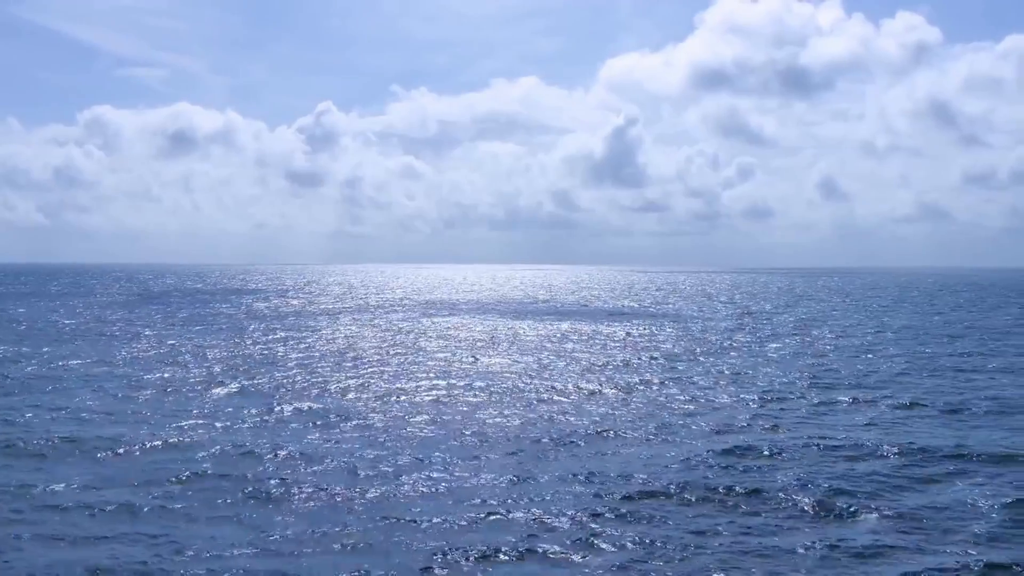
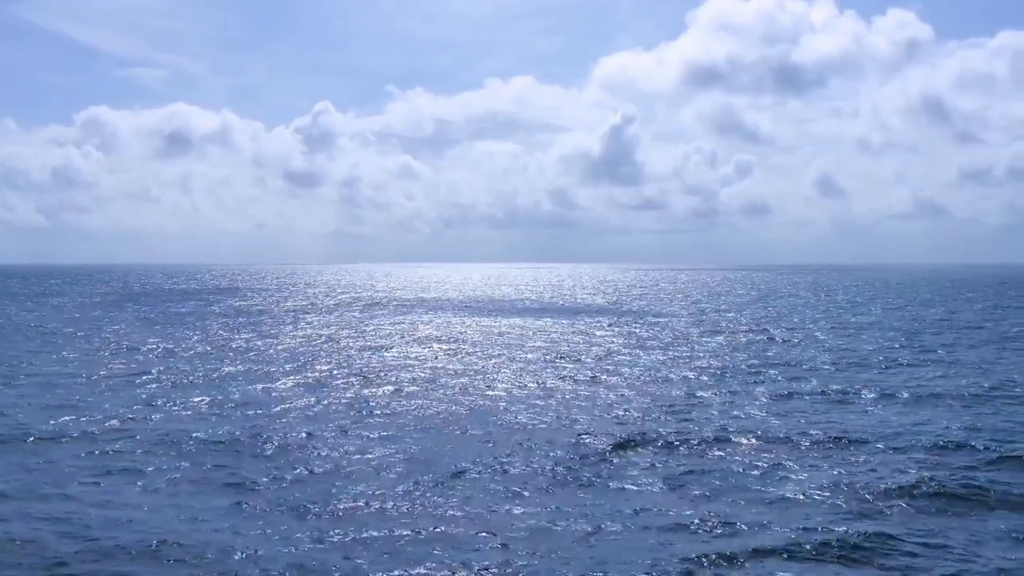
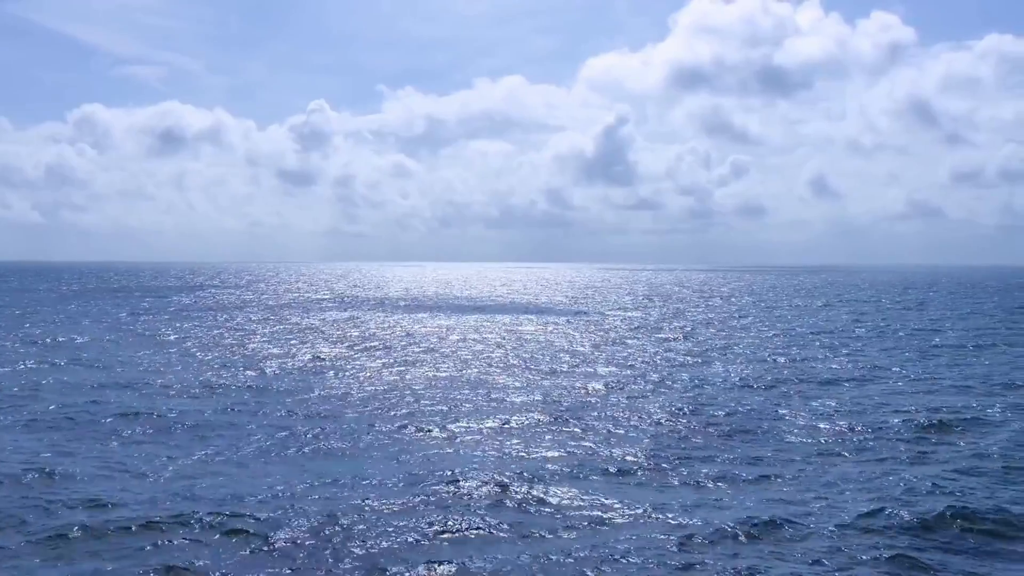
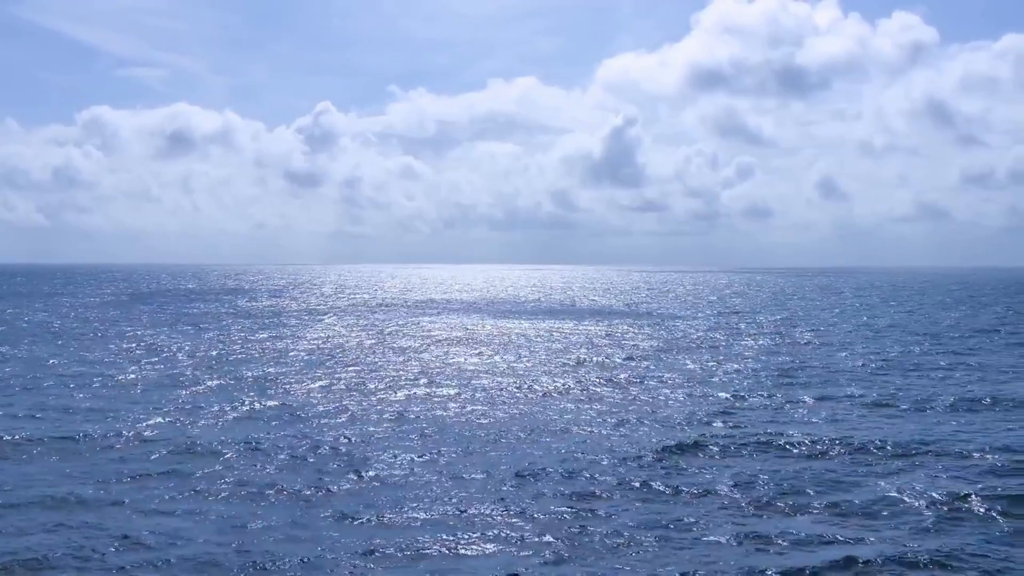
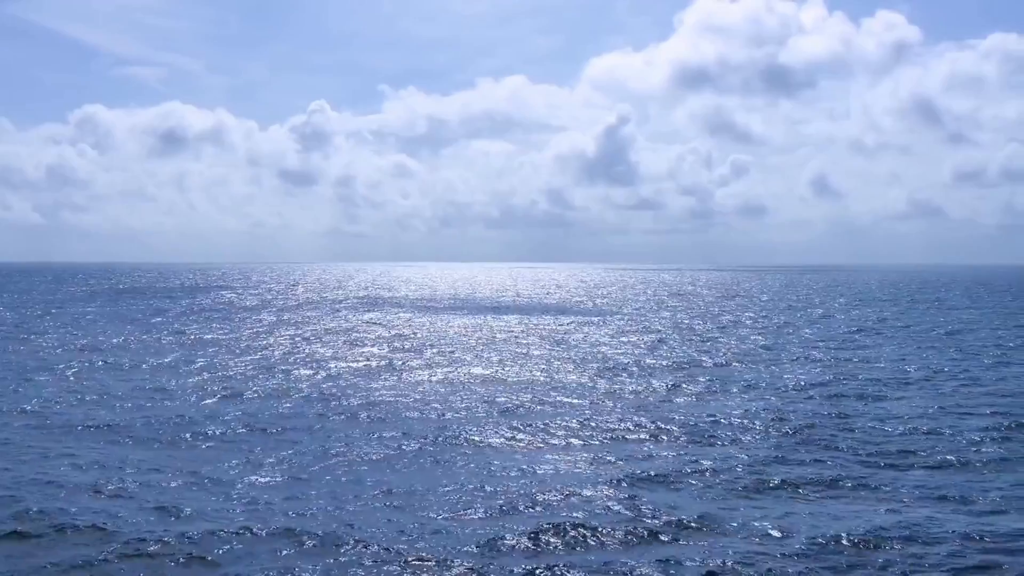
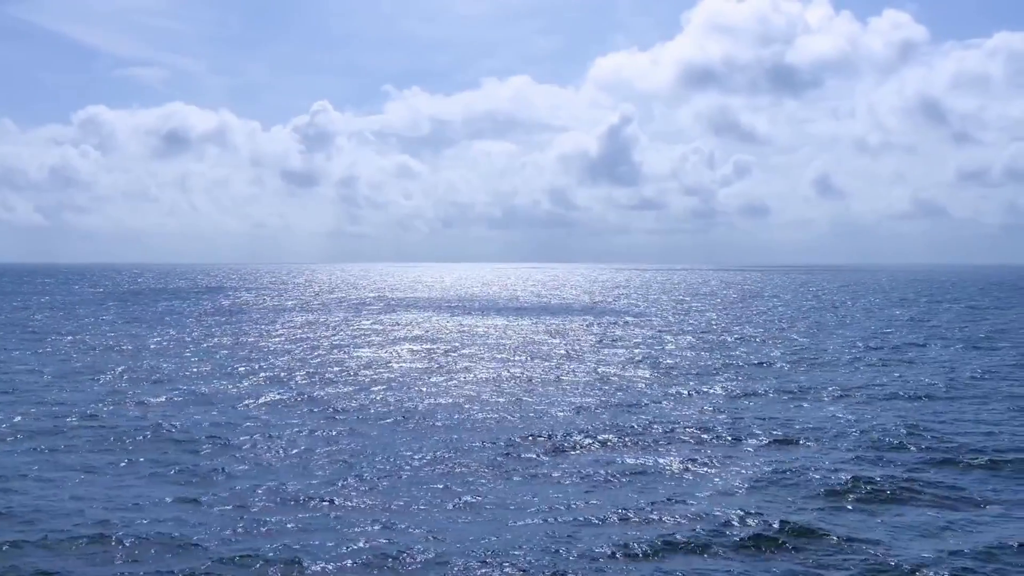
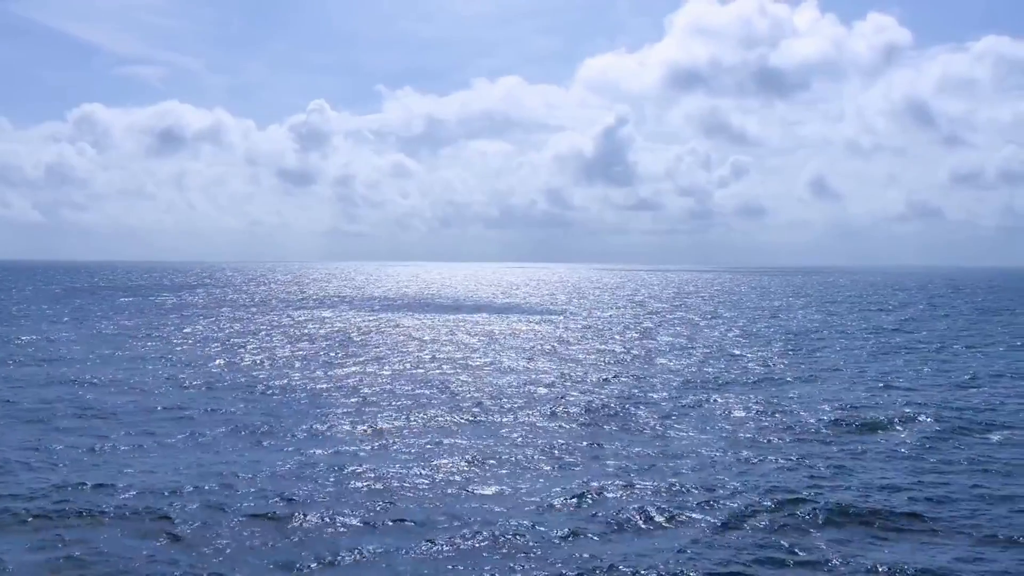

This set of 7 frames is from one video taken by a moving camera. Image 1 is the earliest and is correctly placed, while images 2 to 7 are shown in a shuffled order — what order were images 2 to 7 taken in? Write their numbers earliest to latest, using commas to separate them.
4, 2, 6, 5, 3, 7
